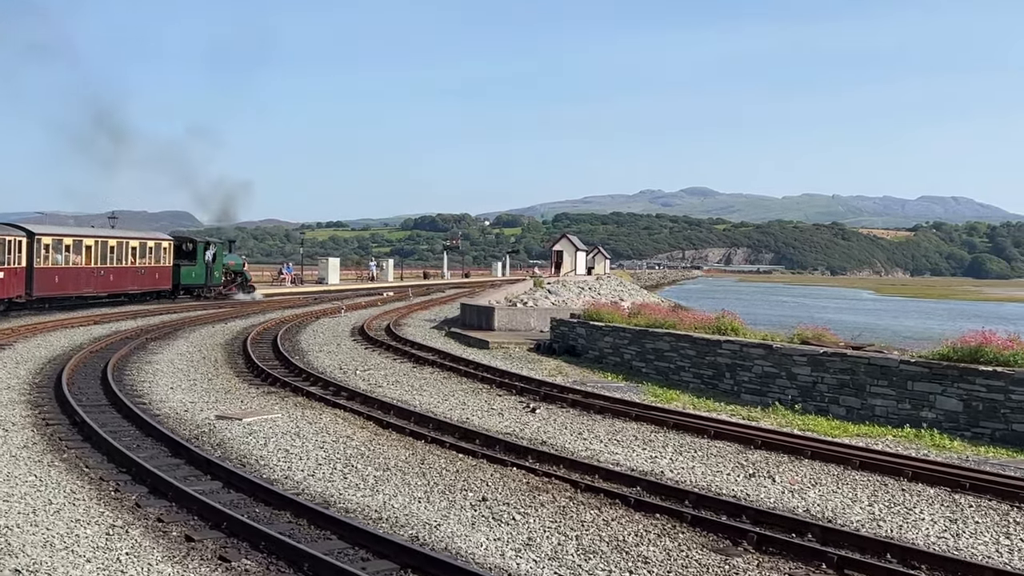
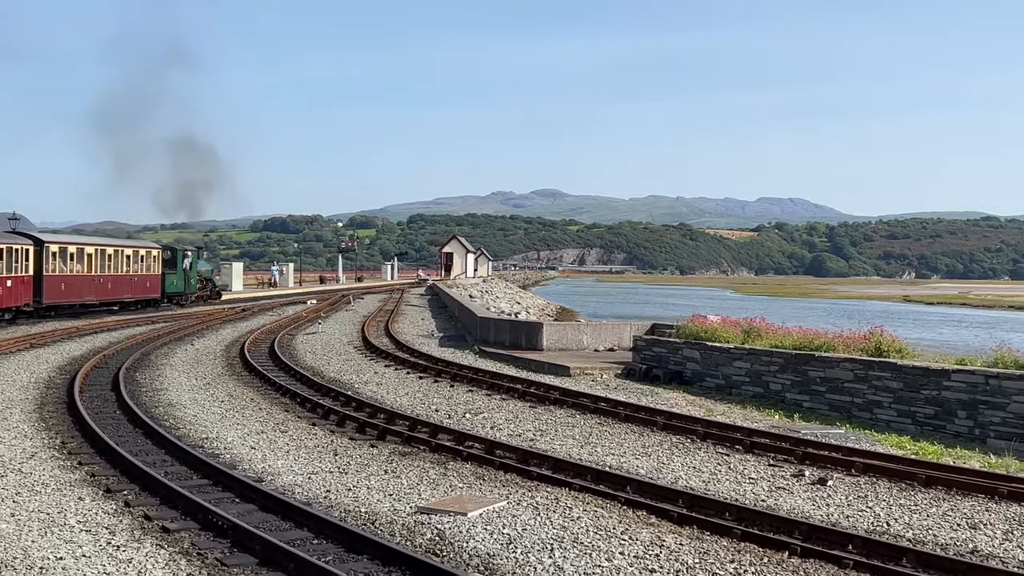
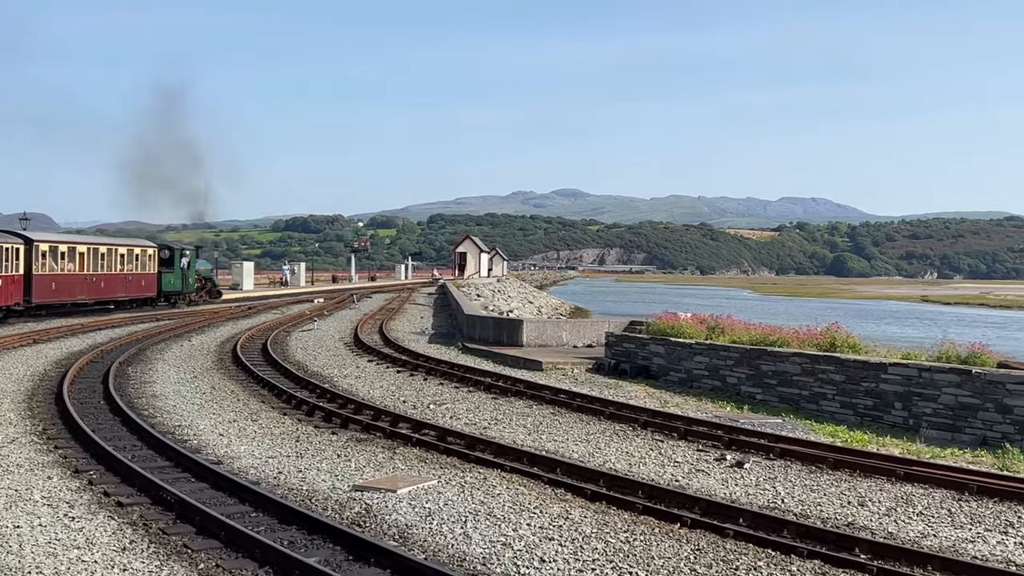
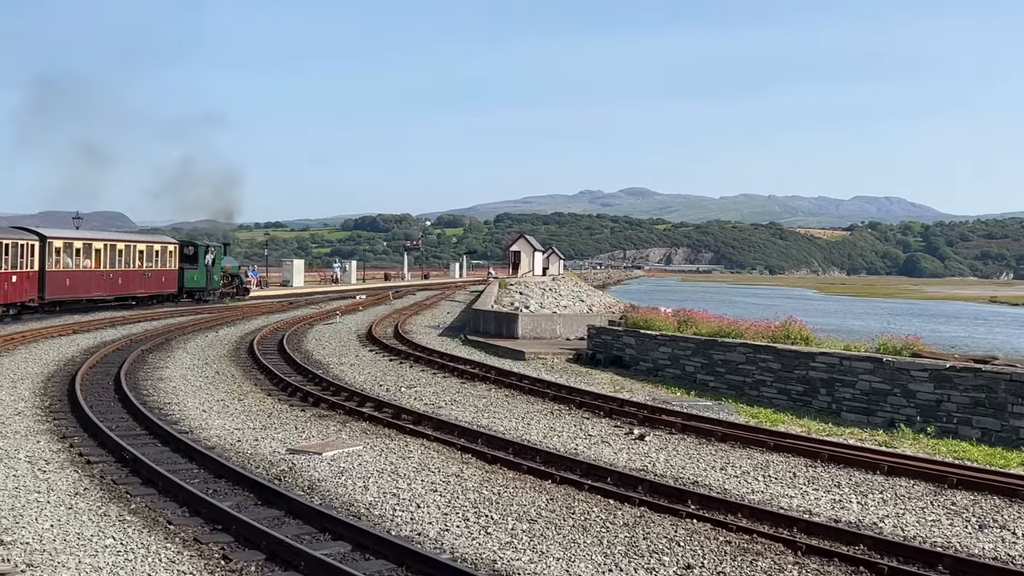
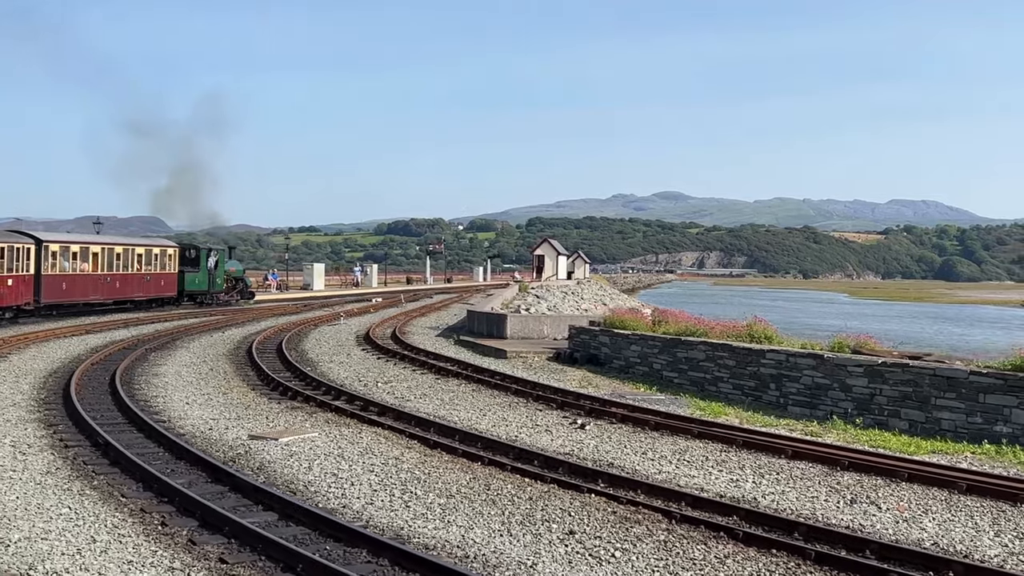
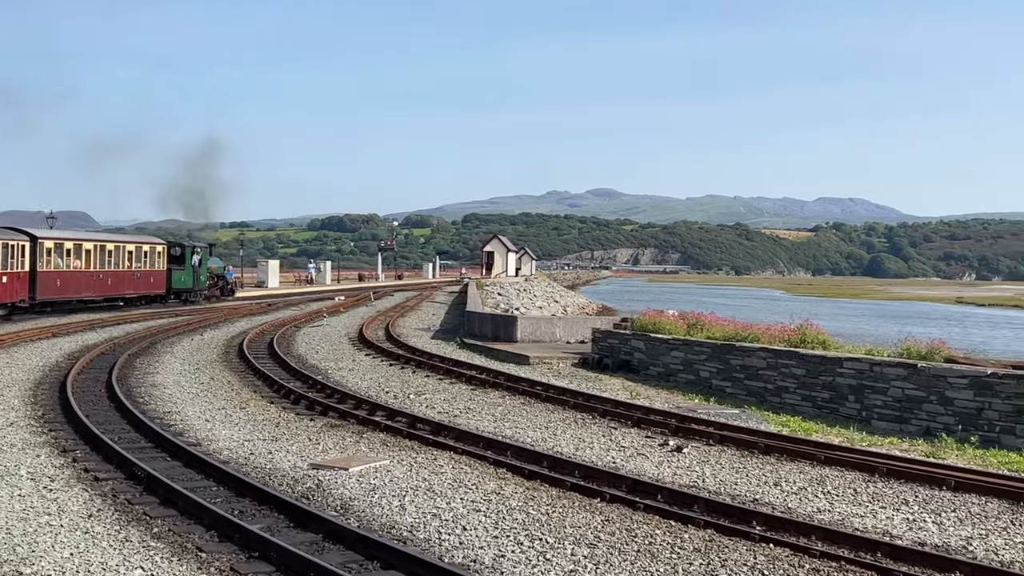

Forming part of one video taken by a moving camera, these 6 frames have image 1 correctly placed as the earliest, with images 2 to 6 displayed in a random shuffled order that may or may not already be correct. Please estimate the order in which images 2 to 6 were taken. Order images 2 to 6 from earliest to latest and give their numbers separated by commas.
5, 4, 6, 3, 2
